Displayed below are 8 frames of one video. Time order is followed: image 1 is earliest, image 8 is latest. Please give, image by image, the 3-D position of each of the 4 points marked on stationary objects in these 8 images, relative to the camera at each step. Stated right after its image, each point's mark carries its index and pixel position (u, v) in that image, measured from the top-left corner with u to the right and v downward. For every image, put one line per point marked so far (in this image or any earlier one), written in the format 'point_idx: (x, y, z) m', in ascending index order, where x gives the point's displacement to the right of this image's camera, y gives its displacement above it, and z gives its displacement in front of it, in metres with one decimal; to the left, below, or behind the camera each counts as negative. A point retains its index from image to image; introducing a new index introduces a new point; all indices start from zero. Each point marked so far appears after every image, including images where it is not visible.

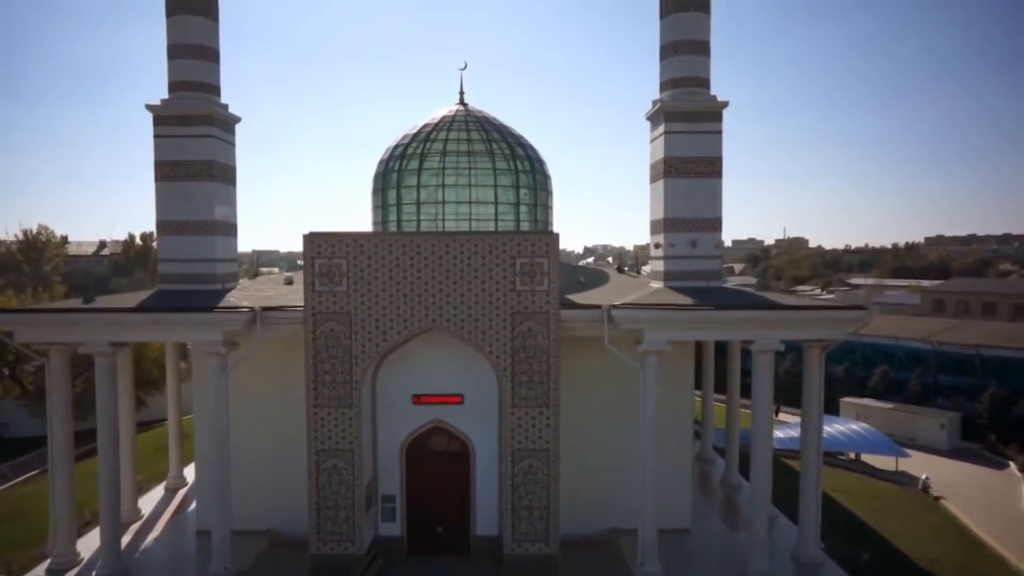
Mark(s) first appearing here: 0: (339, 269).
0: (-2.7, +0.3, +11.4) m
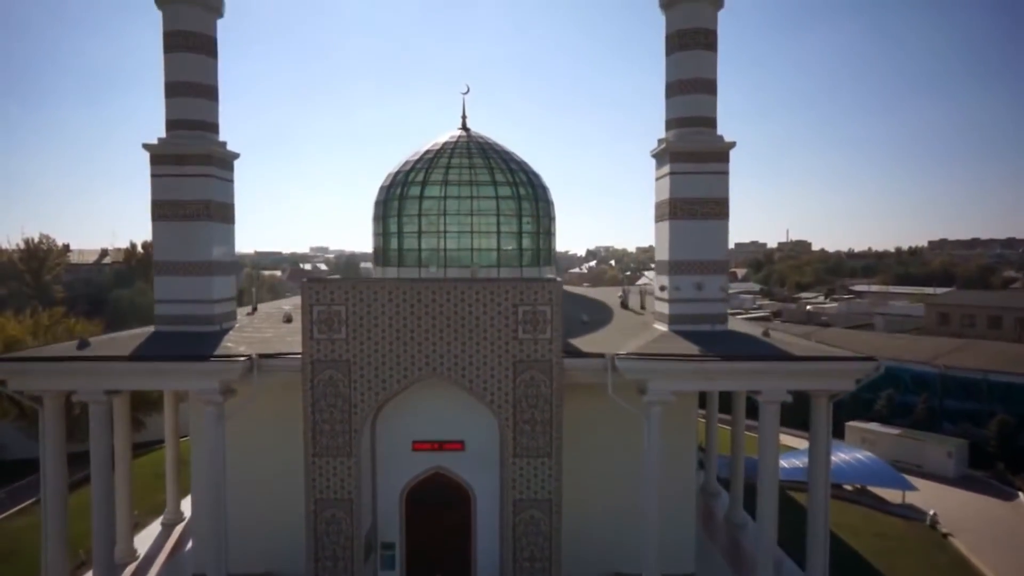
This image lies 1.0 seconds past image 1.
0: (-2.7, -0.4, +11.2) m
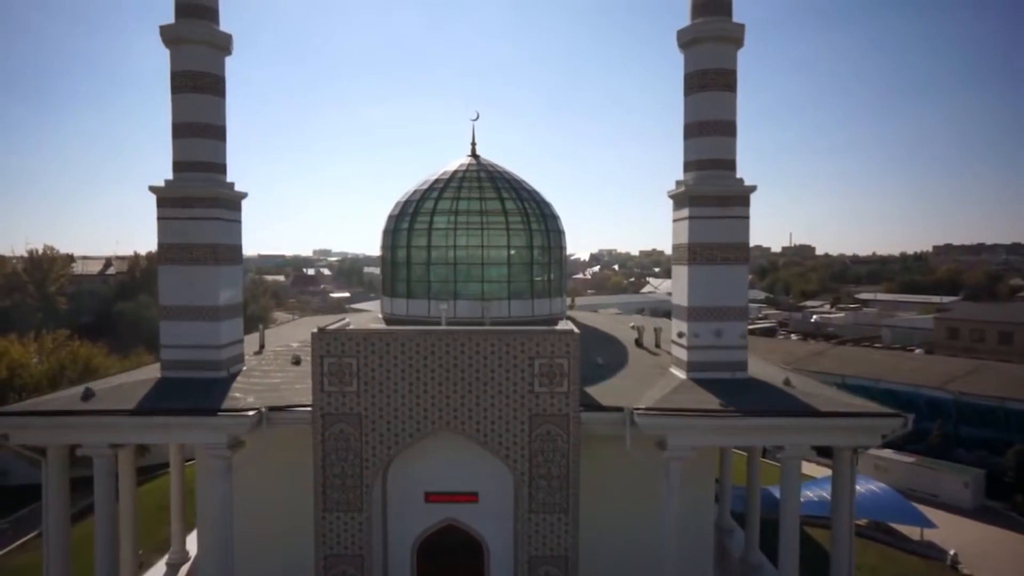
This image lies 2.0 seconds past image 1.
0: (-2.5, -1.2, +10.9) m
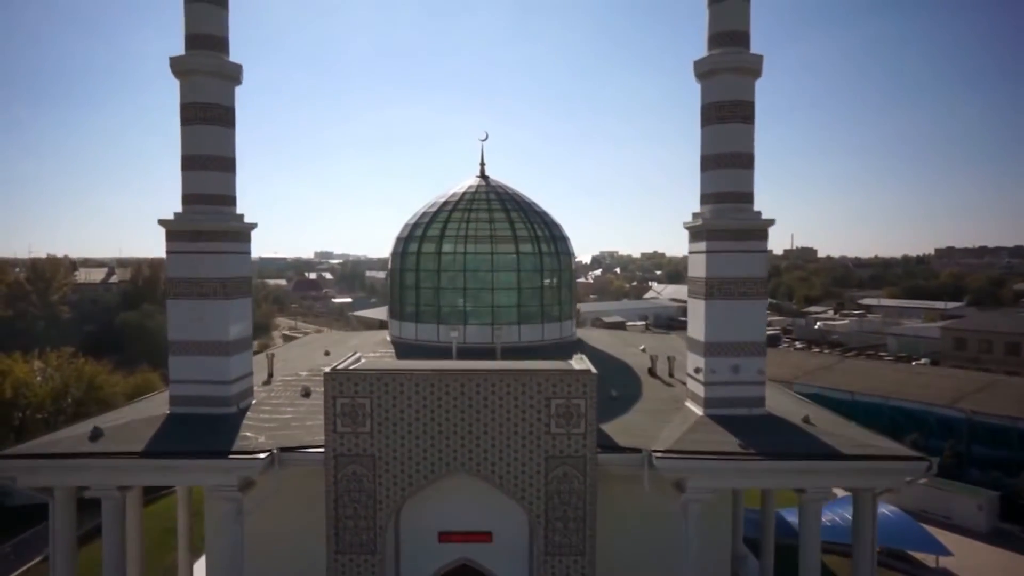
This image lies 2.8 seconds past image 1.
0: (-2.2, -1.8, +10.7) m
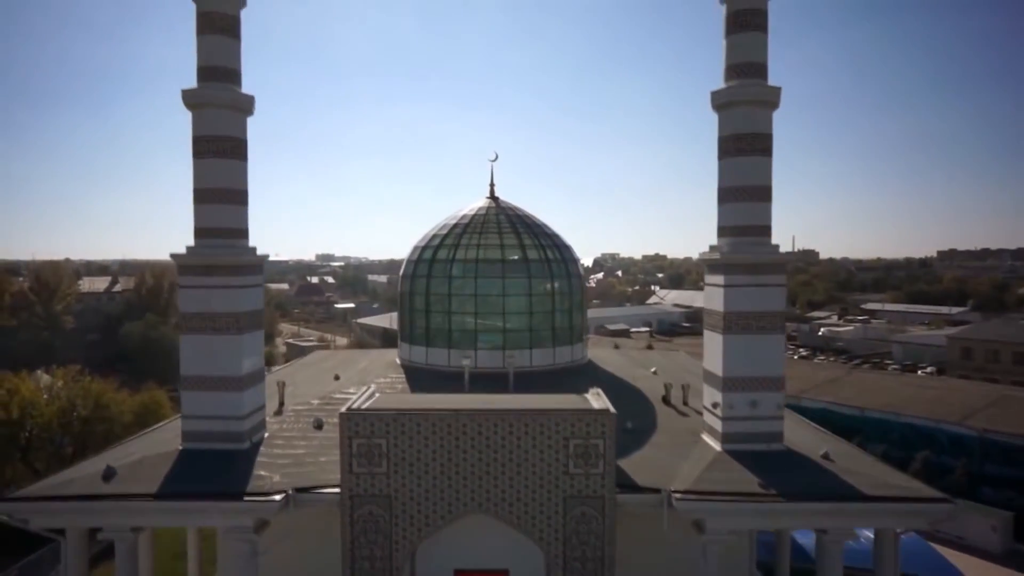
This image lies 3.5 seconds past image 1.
0: (-2.0, -2.4, +10.6) m
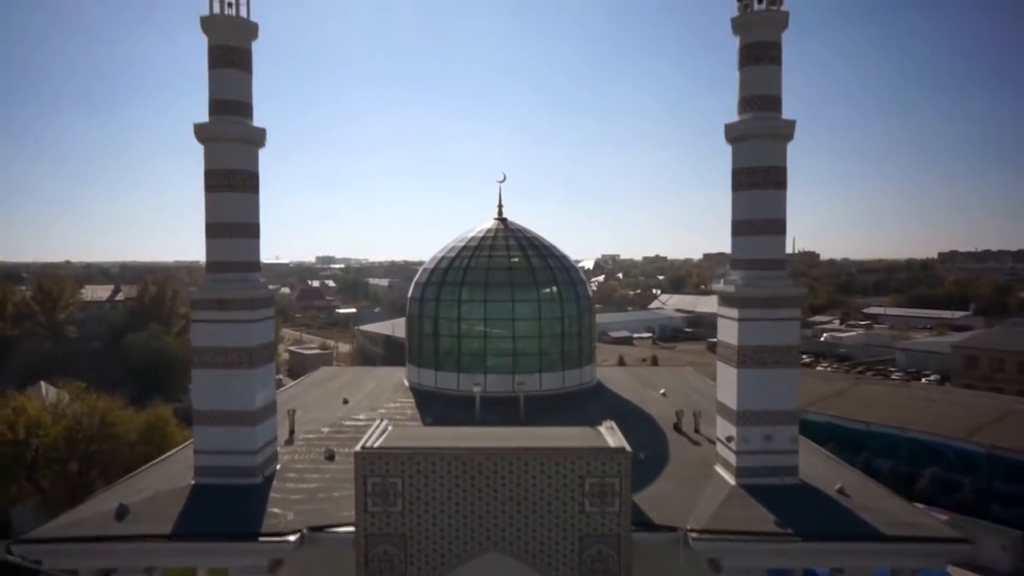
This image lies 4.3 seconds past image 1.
0: (-1.7, -2.9, +10.6) m
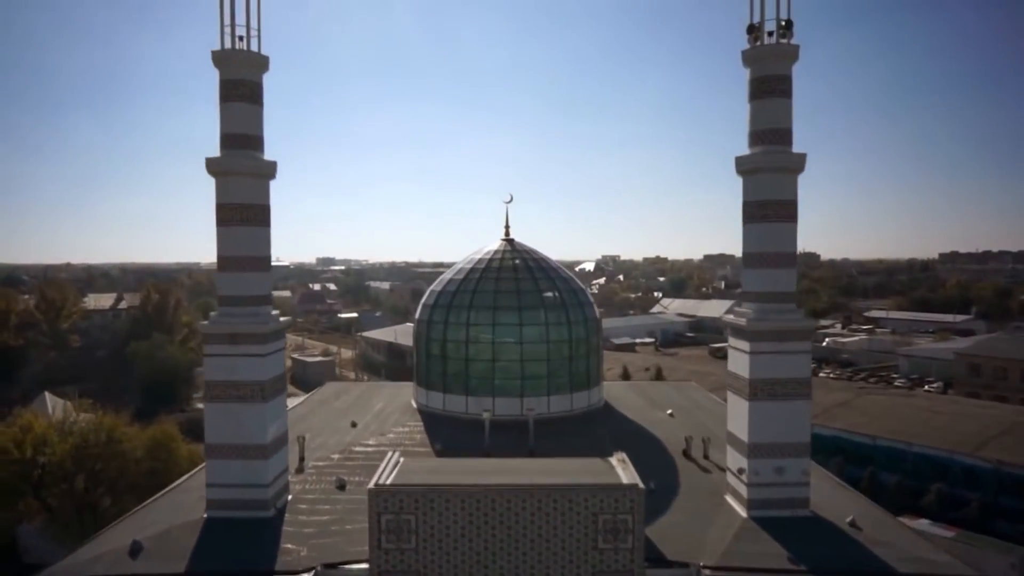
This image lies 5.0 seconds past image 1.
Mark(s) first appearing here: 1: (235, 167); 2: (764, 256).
0: (-1.5, -3.5, +10.6) m
1: (-4.6, +2.0, +12.0) m
2: (+4.2, +0.6, +12.0) m
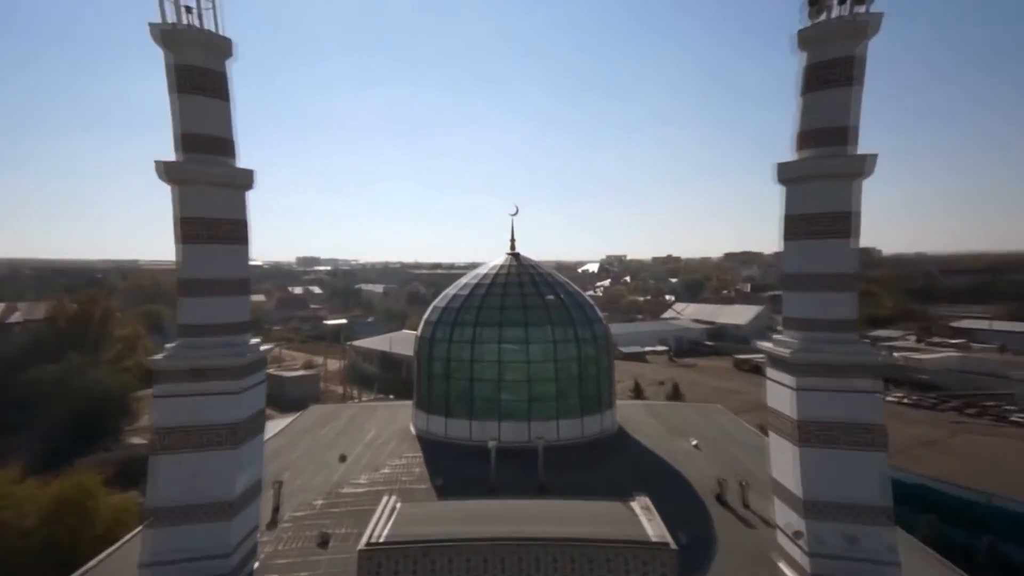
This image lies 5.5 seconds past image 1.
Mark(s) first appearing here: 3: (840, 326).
0: (-1.4, -3.9, +8.8) m
1: (-4.5, +1.6, +10.3) m
2: (+4.3, +0.2, +10.1) m
3: (+4.6, -0.5, +10.1) m
